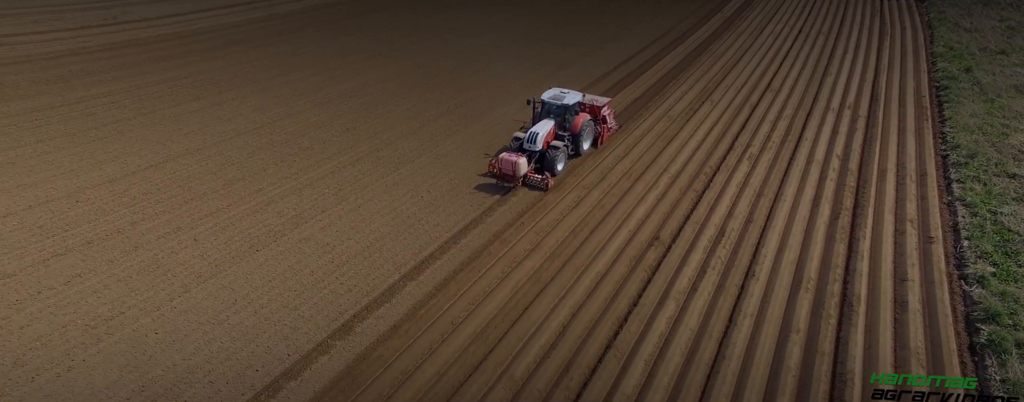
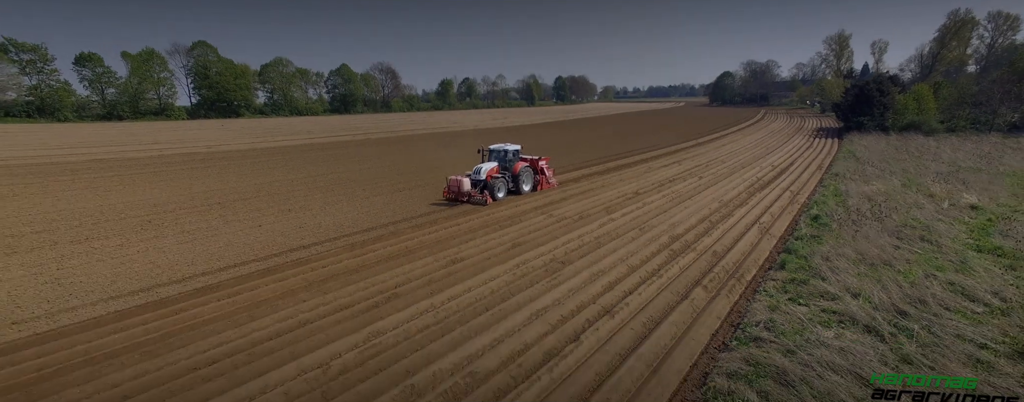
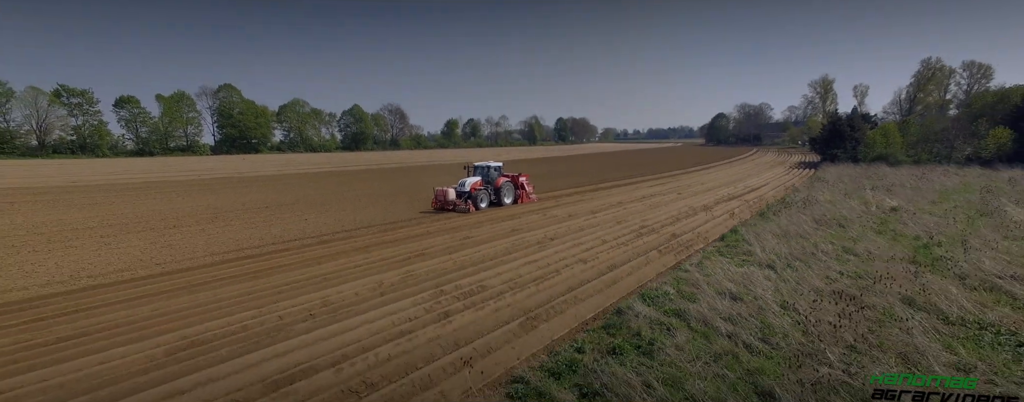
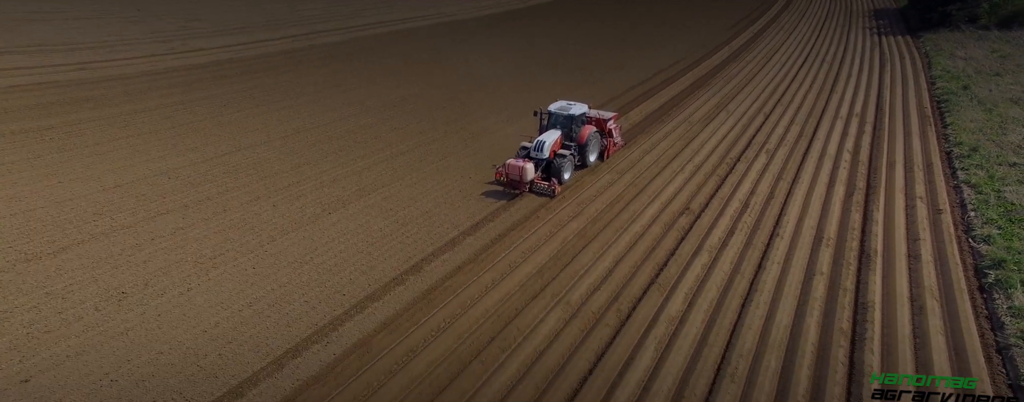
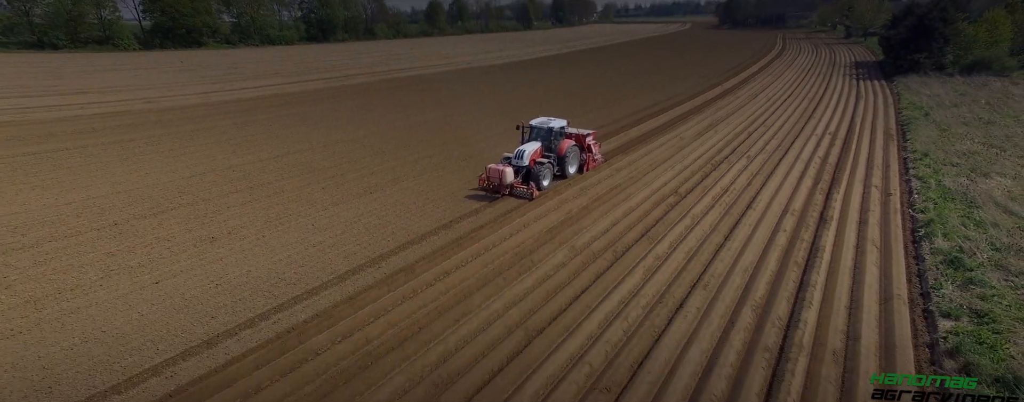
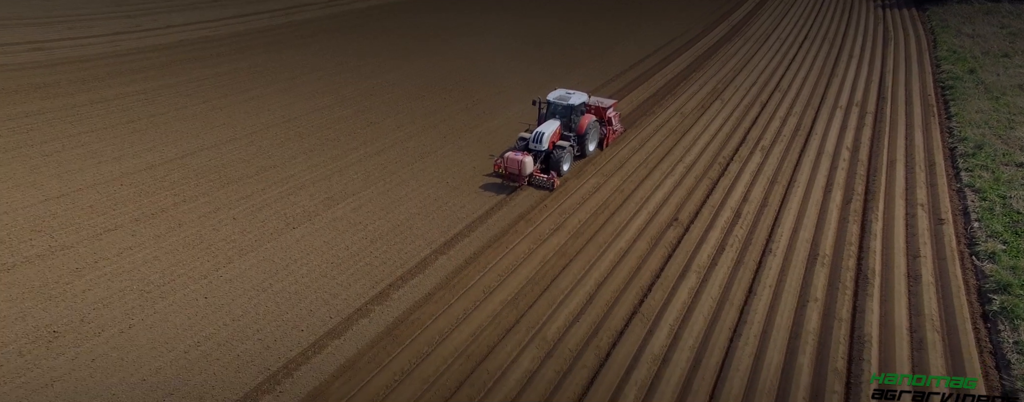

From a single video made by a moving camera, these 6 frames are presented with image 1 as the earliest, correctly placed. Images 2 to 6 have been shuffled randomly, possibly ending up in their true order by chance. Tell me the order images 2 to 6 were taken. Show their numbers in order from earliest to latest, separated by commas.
6, 4, 5, 2, 3
